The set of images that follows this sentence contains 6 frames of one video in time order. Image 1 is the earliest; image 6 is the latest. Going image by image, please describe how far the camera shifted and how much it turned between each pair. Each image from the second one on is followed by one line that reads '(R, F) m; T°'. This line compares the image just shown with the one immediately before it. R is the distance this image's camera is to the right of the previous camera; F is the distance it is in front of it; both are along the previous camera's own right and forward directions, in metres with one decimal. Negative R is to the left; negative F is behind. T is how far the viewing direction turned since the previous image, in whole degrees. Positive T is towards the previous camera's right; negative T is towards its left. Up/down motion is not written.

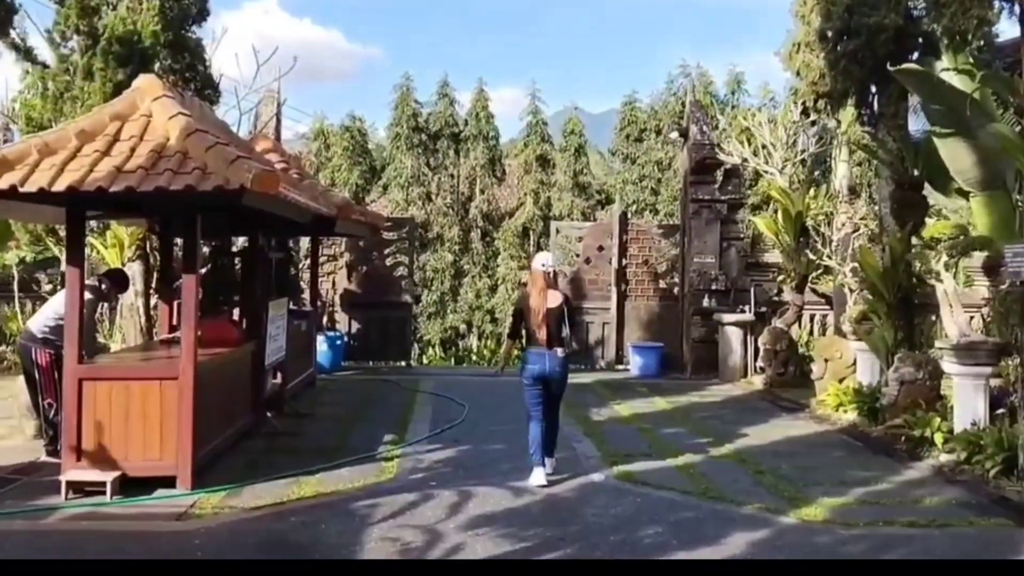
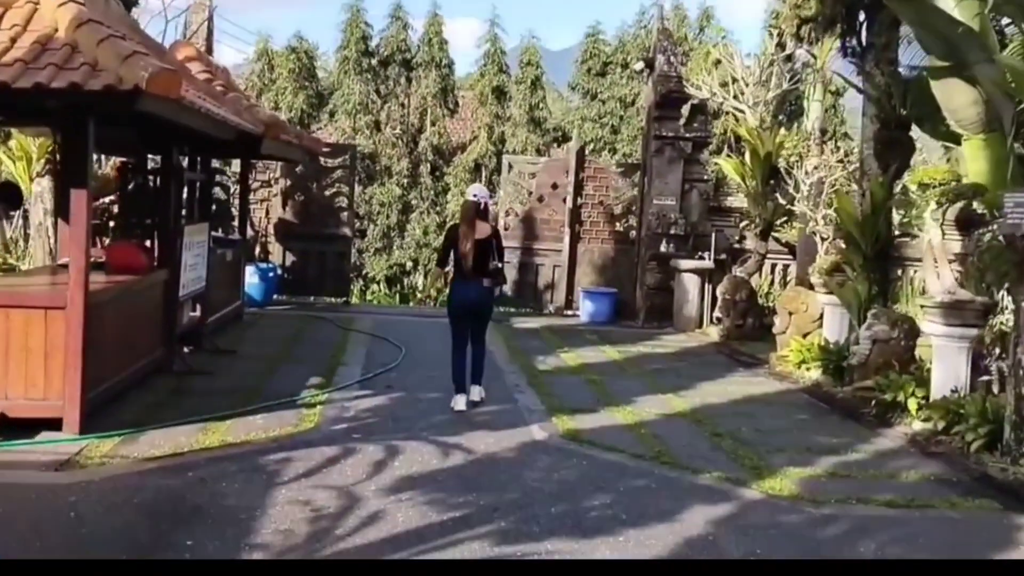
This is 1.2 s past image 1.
(+0.1, +0.7) m; +3°
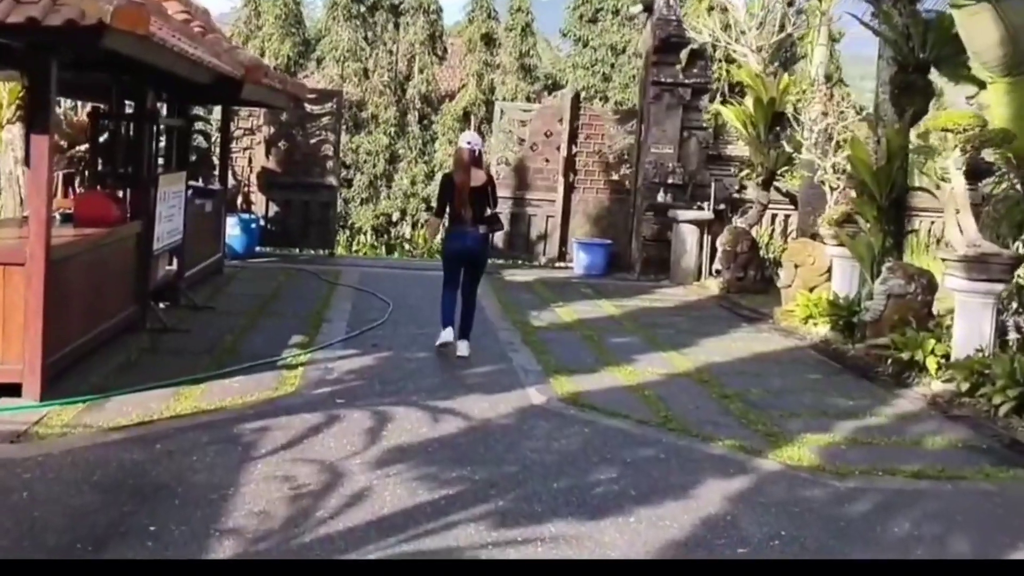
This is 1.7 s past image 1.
(0.0, +0.4) m; +1°
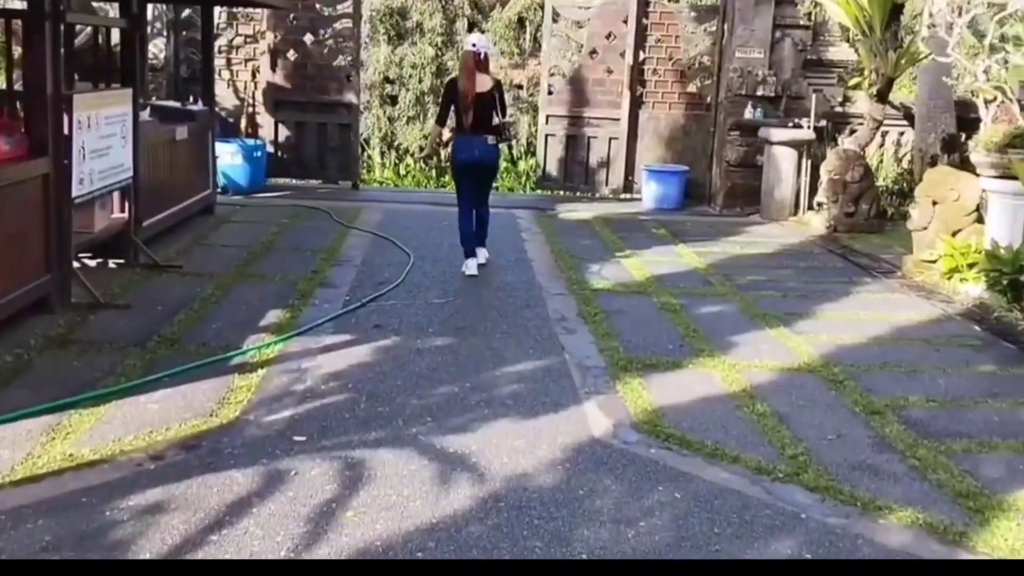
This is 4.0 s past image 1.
(0.0, +1.9) m; -3°
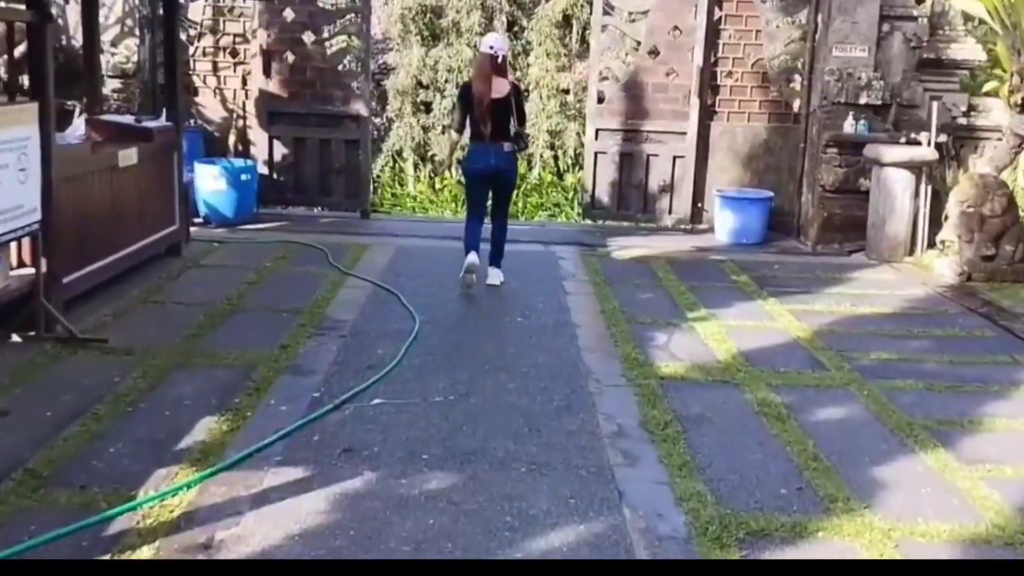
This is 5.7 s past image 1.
(+0.1, +1.6) m; -3°
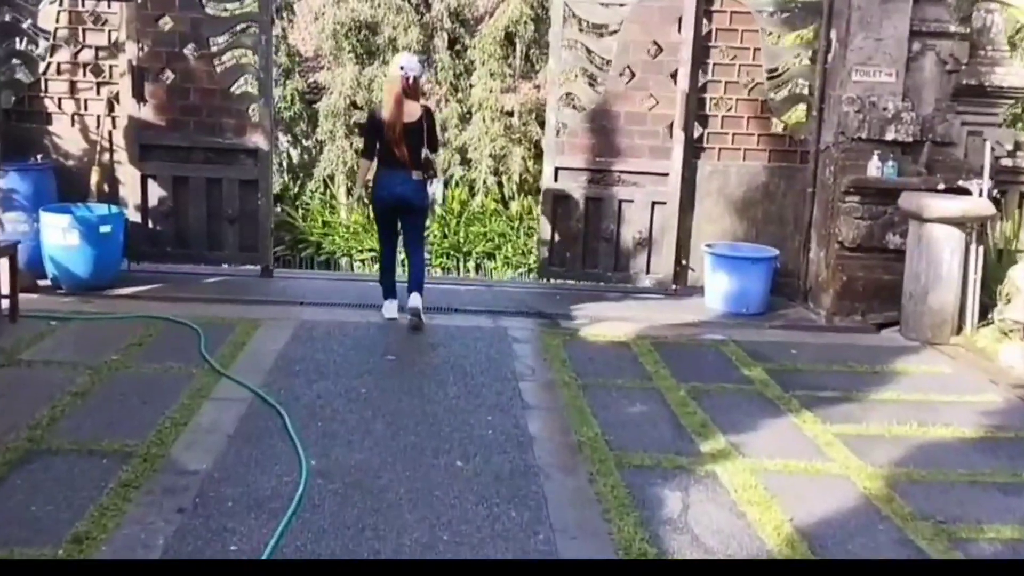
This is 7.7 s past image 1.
(0.0, +1.7) m; +3°
